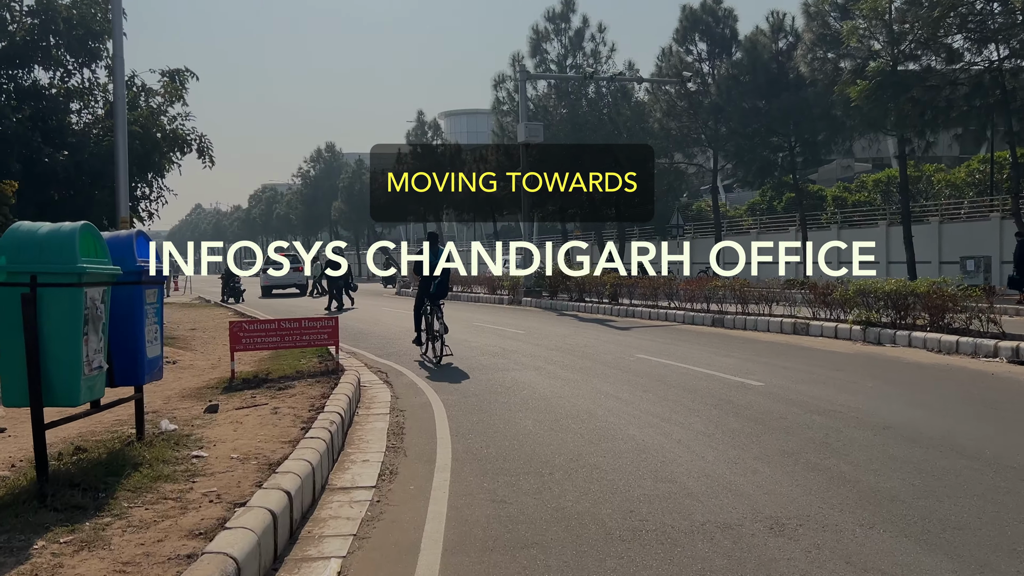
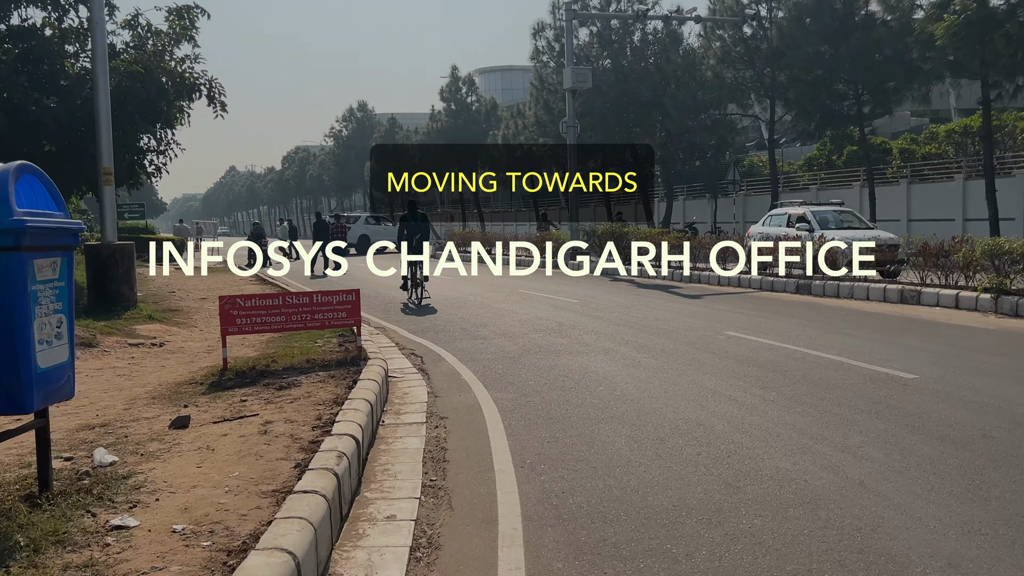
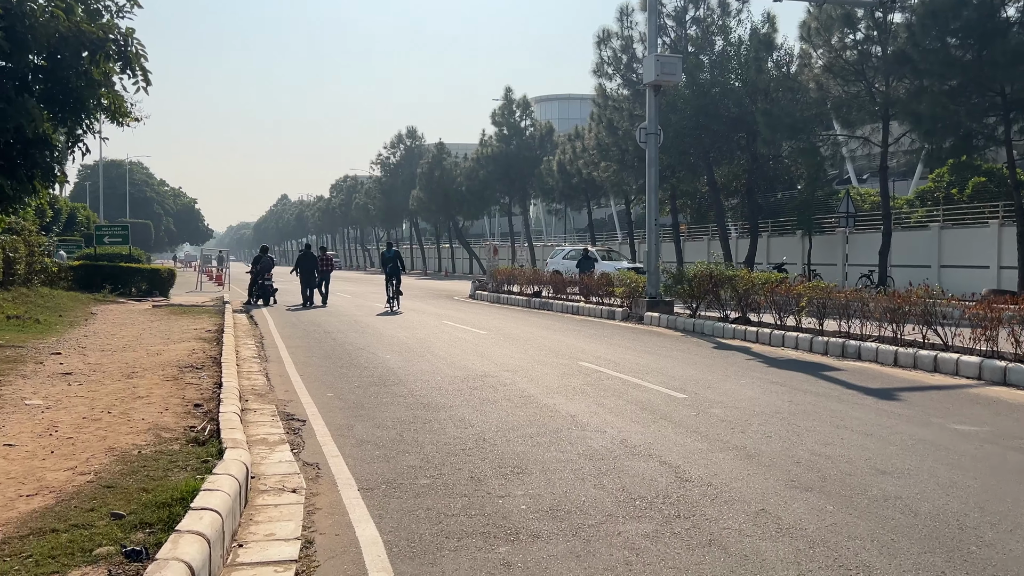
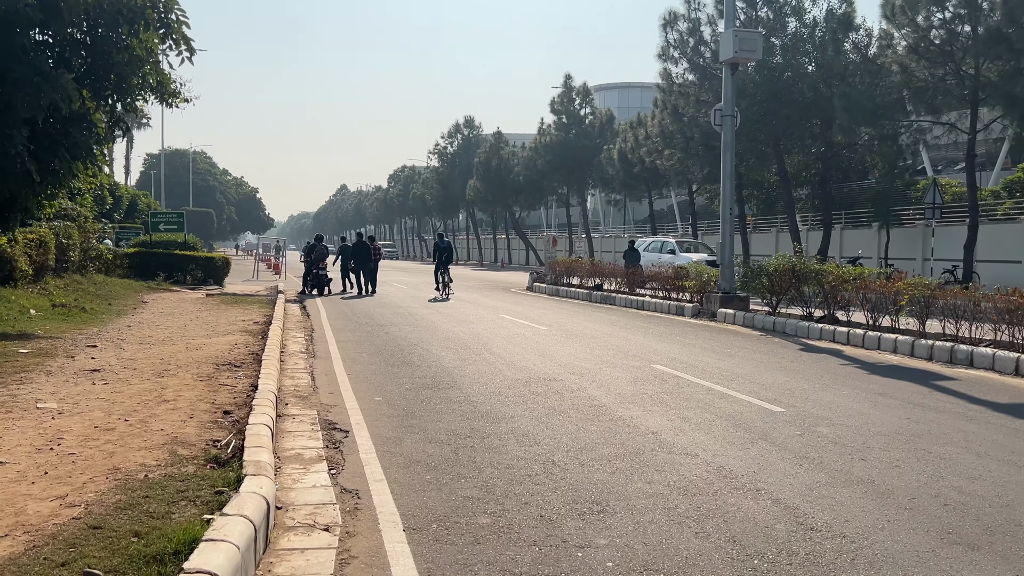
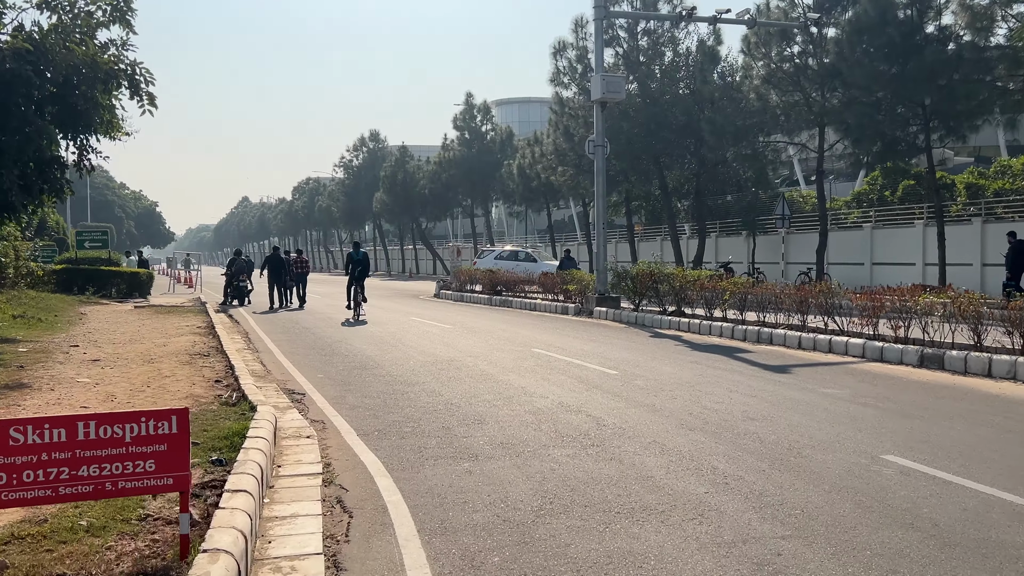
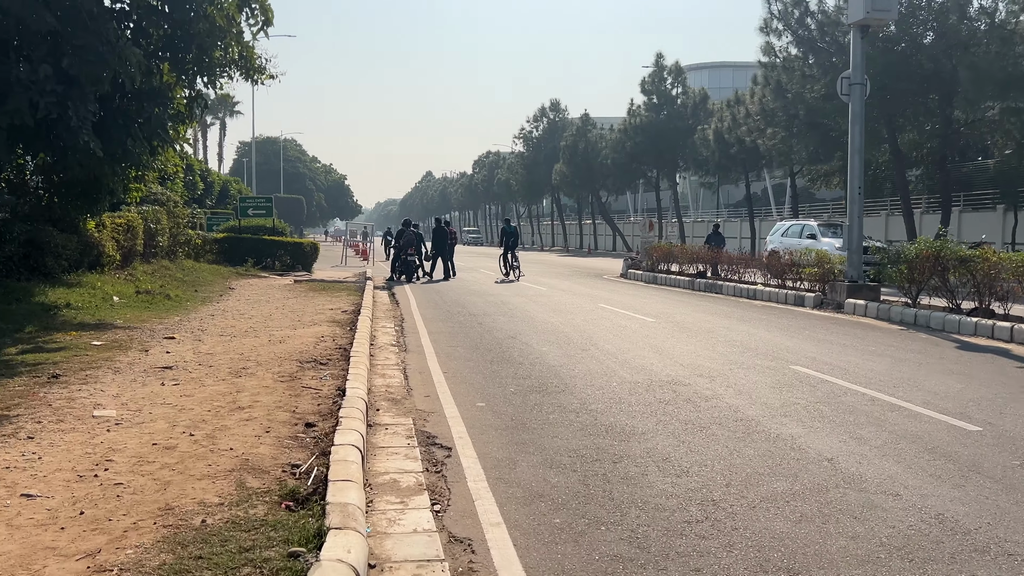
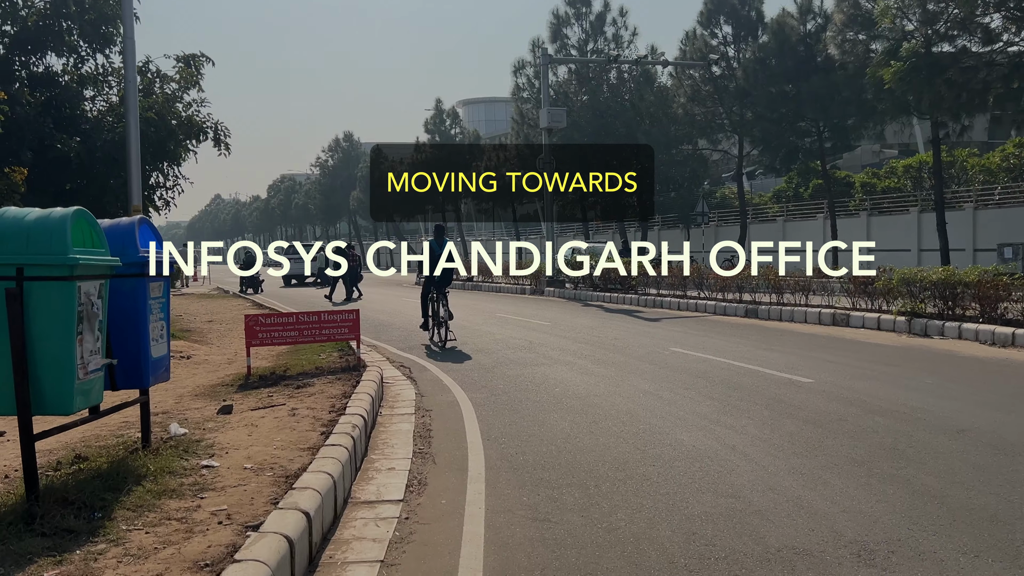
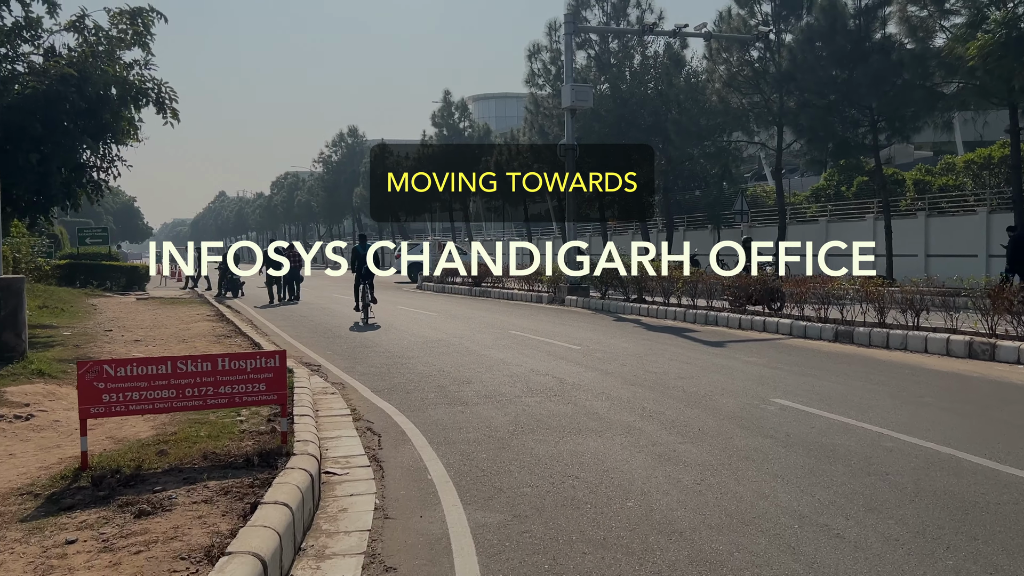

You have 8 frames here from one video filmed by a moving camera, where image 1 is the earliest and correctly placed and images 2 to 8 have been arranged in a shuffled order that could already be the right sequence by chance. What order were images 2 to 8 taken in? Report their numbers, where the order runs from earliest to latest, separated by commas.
7, 2, 8, 5, 3, 4, 6
